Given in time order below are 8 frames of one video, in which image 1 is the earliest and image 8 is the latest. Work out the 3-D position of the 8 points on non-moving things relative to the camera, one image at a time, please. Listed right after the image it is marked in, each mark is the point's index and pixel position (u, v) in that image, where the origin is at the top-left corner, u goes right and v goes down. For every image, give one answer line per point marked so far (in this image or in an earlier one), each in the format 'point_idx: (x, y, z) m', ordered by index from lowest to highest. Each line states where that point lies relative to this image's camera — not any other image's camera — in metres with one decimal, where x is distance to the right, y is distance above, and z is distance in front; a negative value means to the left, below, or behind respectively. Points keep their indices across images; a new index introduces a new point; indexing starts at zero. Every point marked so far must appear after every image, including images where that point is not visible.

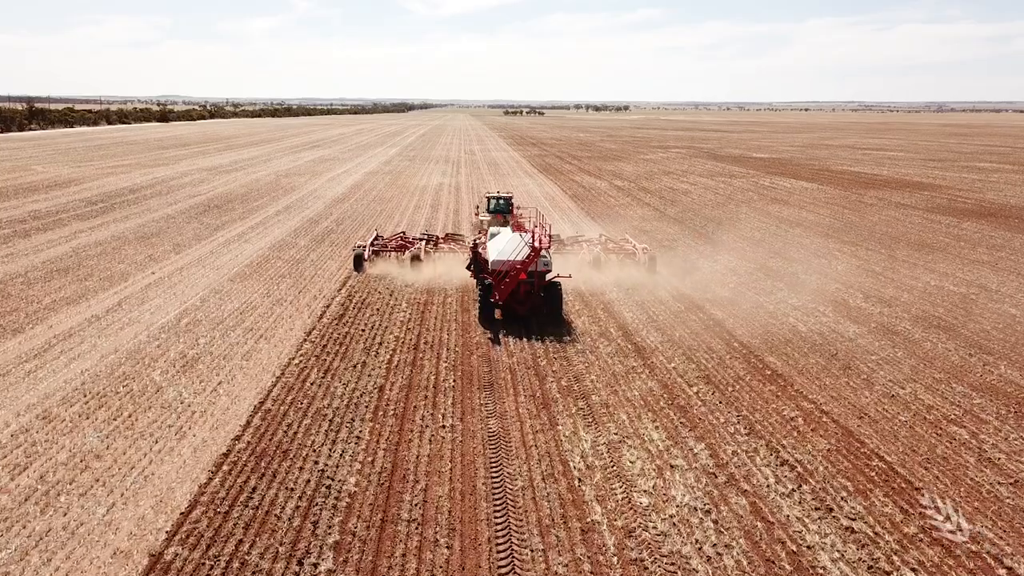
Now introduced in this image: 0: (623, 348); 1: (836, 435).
0: (+5.4, -2.9, +13.2) m
1: (+11.5, -5.2, +9.6) m
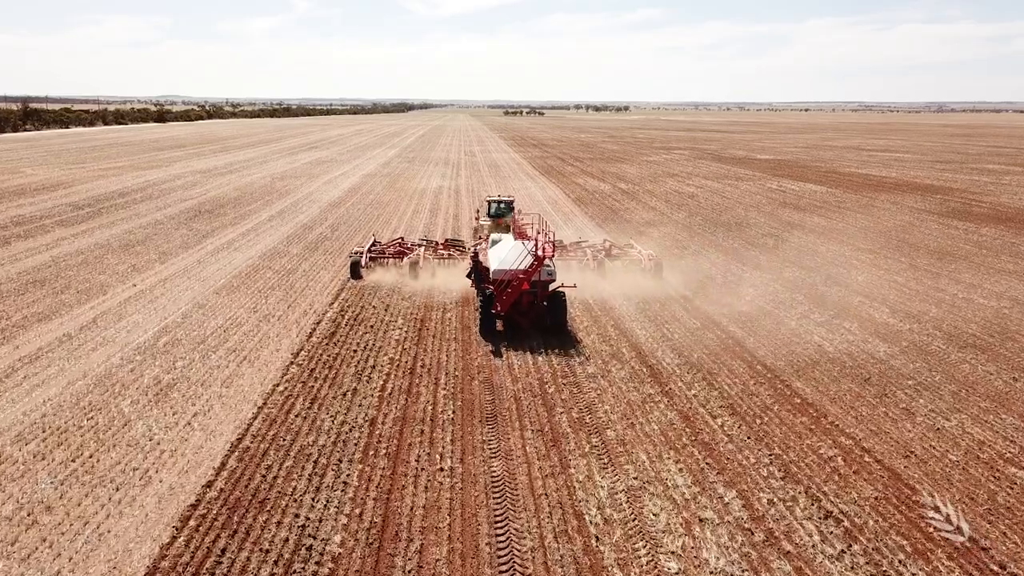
0: (+5.6, -3.7, +12.2) m
1: (+11.7, -6.1, +8.6) m
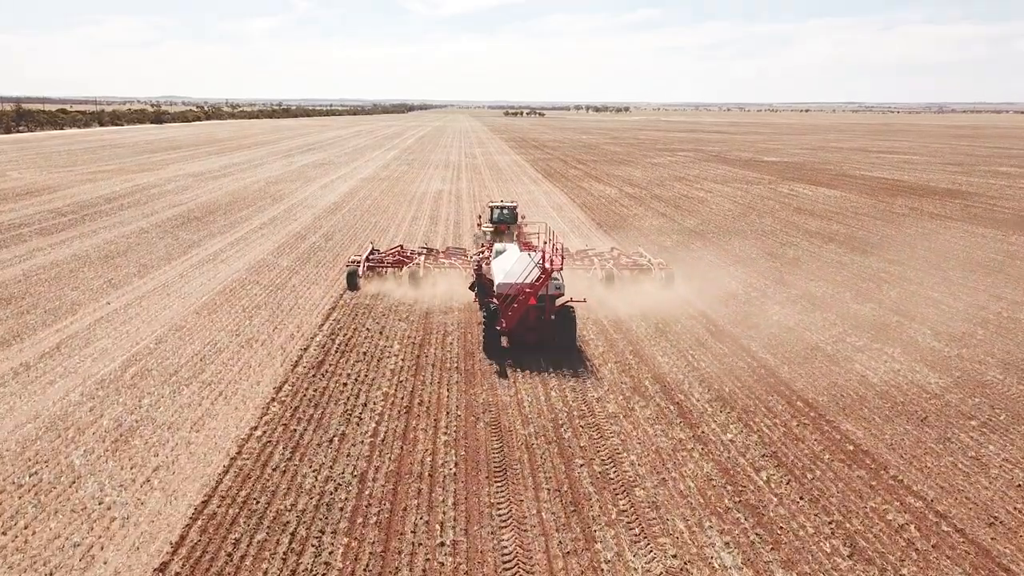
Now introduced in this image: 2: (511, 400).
0: (+6.0, -4.8, +10.8) m
1: (+12.1, -7.1, +7.2) m
2: (0.0, -4.5, +11.0) m
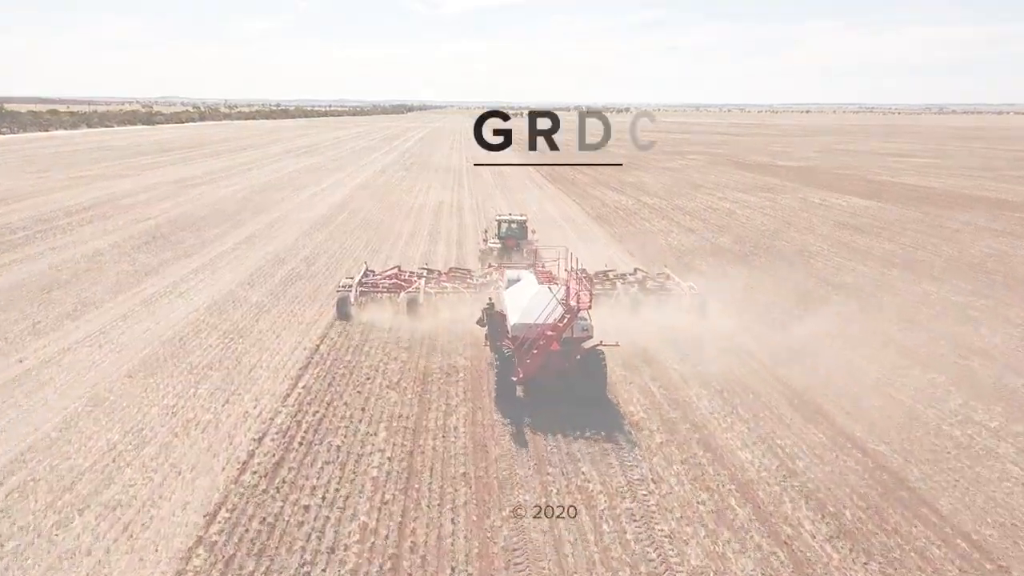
0: (+7.0, -7.3, +7.4) m
1: (+13.1, -9.6, +3.8) m
2: (+0.9, -7.0, +7.6) m
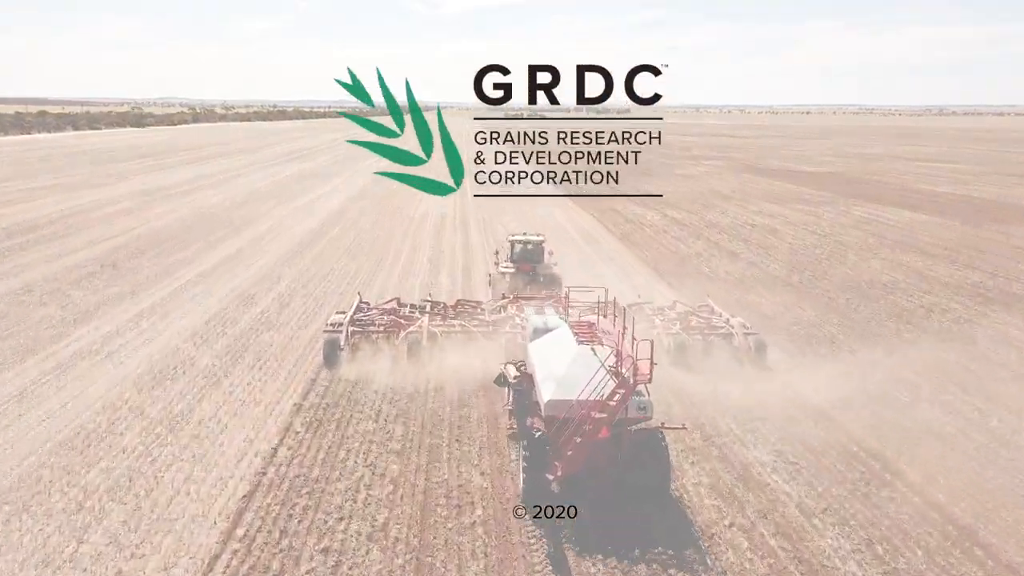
0: (+8.3, -10.2, +3.4) m
1: (+14.4, -12.5, -0.2) m
2: (+2.2, -9.9, +3.7) m
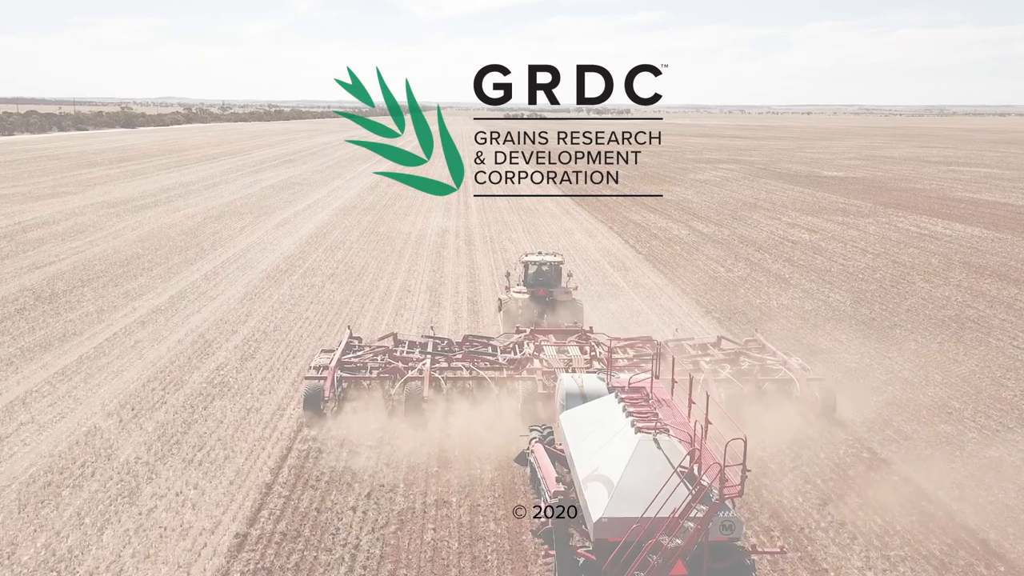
0: (+9.3, -12.6, 0.0) m
1: (+15.4, -14.9, -3.6) m
2: (+3.3, -12.3, +0.2) m
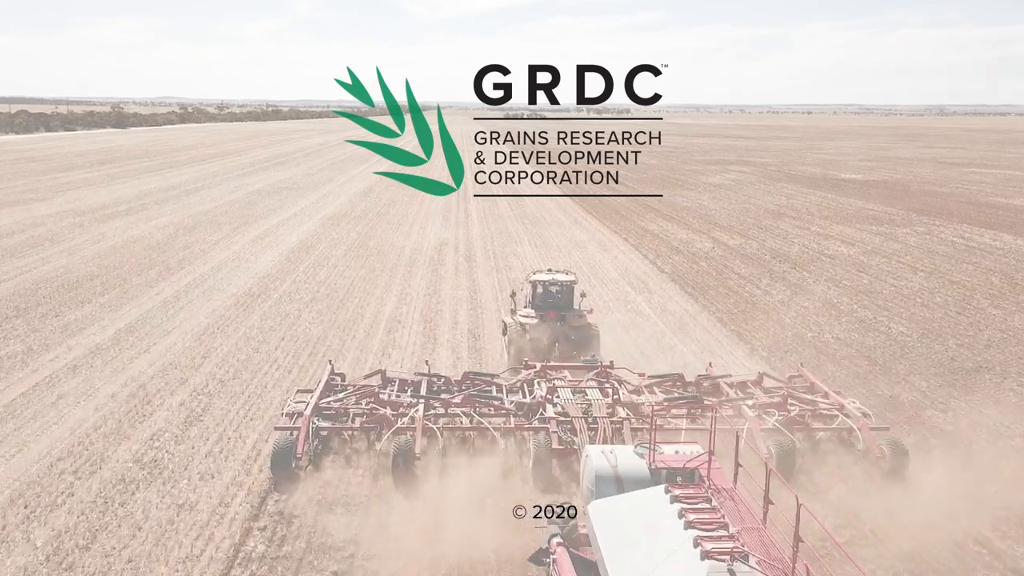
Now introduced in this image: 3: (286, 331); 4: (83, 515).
0: (+9.8, -14.4, -2.8) m
1: (+15.9, -16.7, -6.3) m
2: (+3.8, -14.1, -2.5) m
3: (-12.8, -2.5, +15.3) m
4: (-13.0, -7.0, +8.3) m
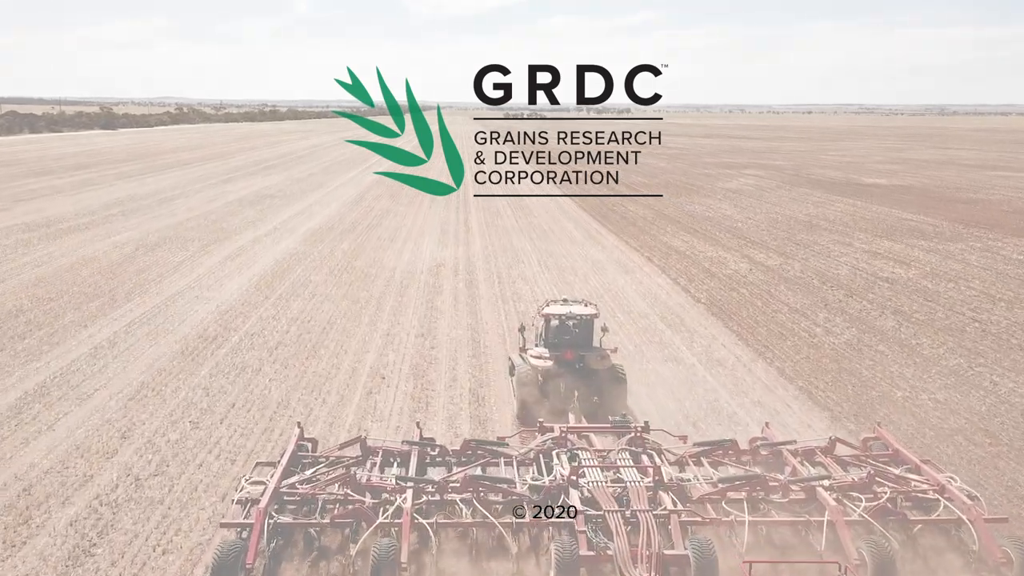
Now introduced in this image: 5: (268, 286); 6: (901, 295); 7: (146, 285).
0: (+10.4, -16.6, -6.0) m
1: (+16.5, -19.0, -9.6) m
2: (+4.4, -16.3, -5.8) m
3: (-12.2, -4.8, +12.1) m
4: (-12.4, -9.2, +5.0) m
5: (-16.9, +0.1, +19.0) m
6: (+27.8, -0.6, +18.9) m
7: (-25.3, +0.2, +19.0) m
